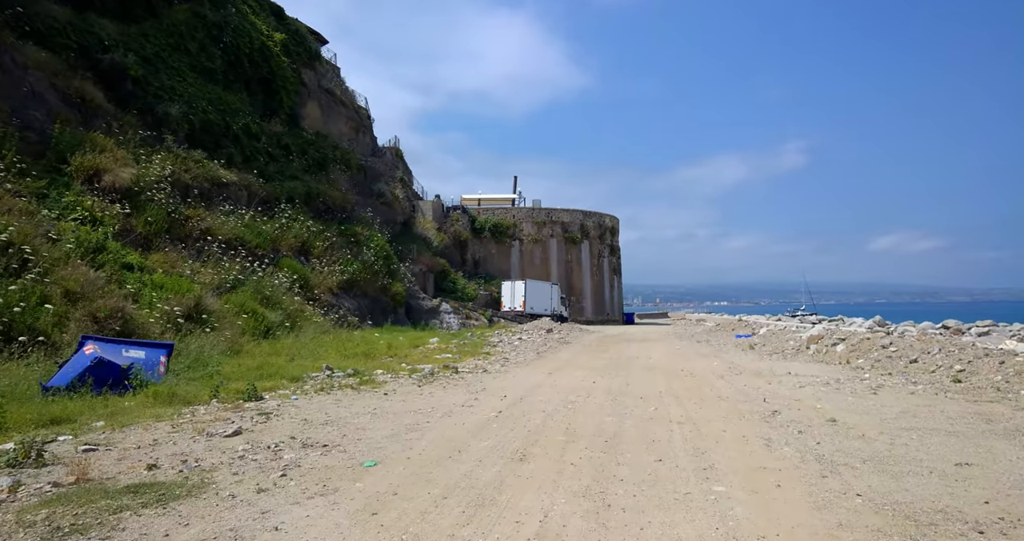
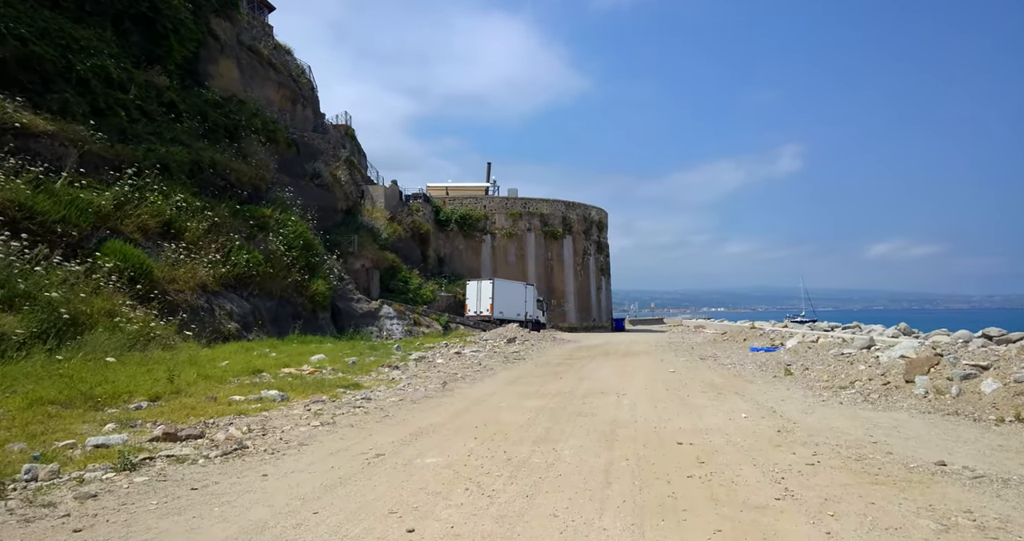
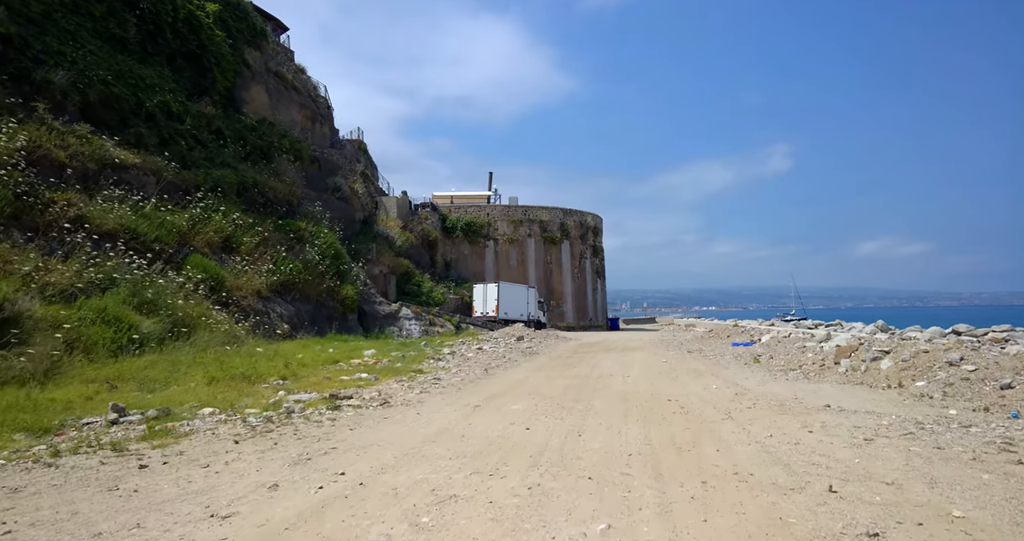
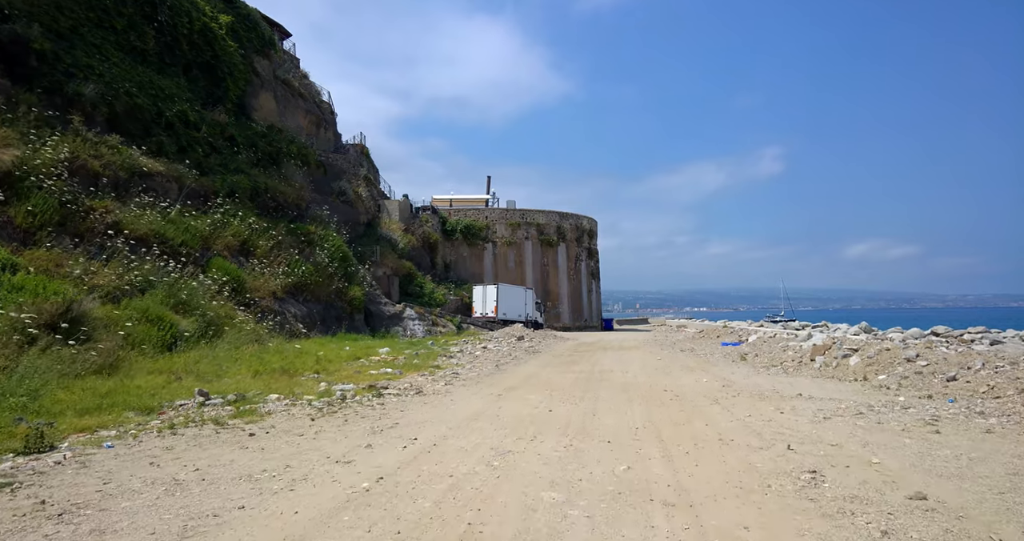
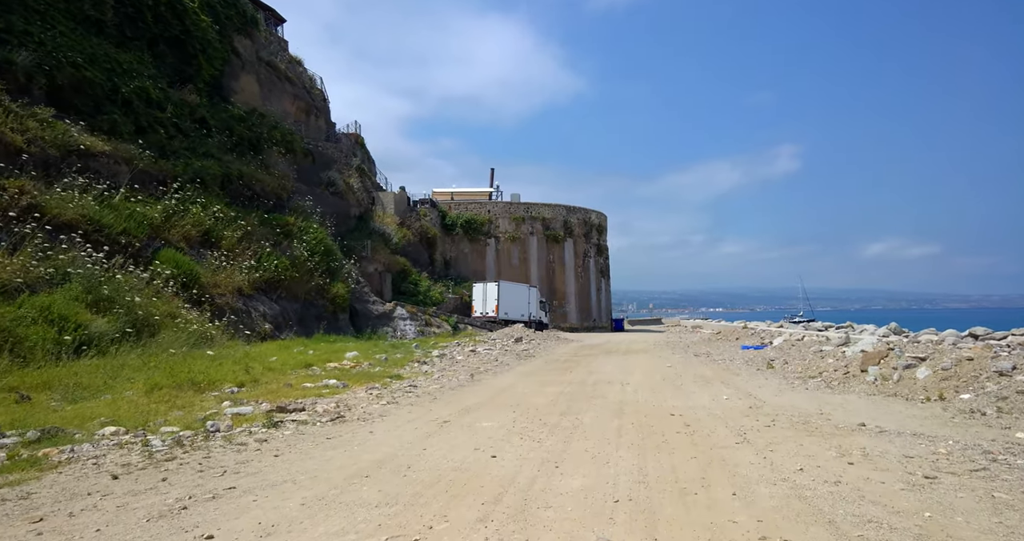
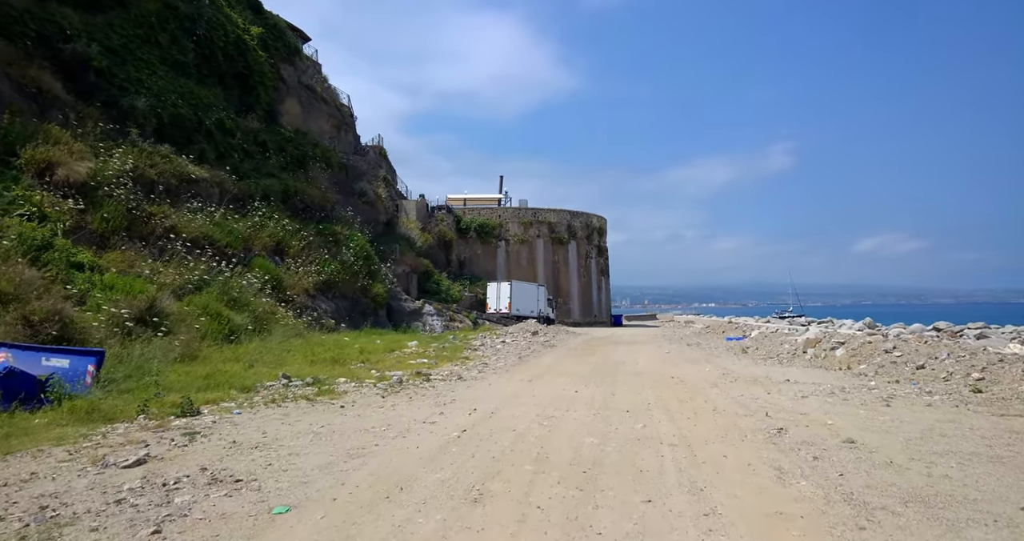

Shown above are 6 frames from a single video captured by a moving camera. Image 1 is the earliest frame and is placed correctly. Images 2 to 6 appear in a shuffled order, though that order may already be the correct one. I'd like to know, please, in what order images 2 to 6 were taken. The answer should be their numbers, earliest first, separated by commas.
6, 4, 3, 5, 2
